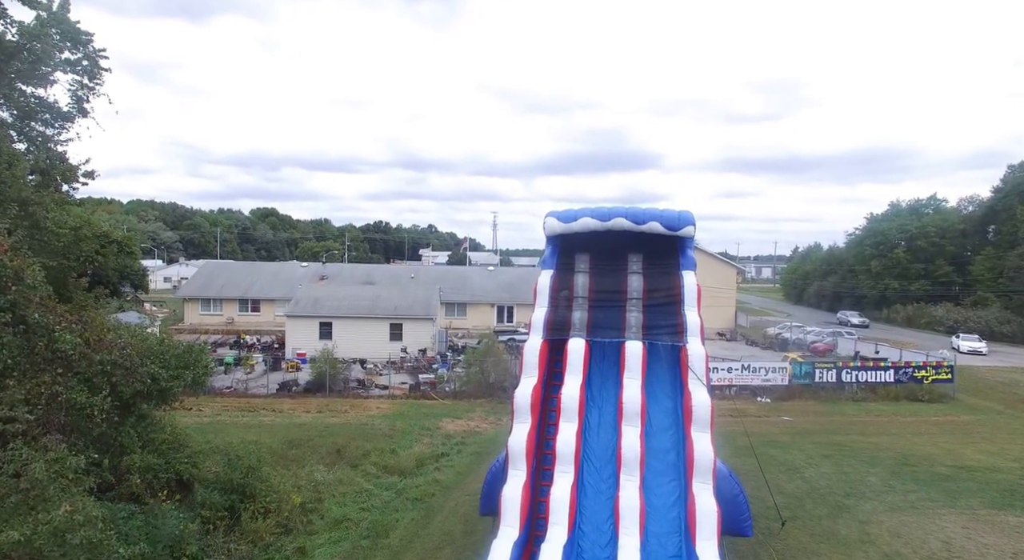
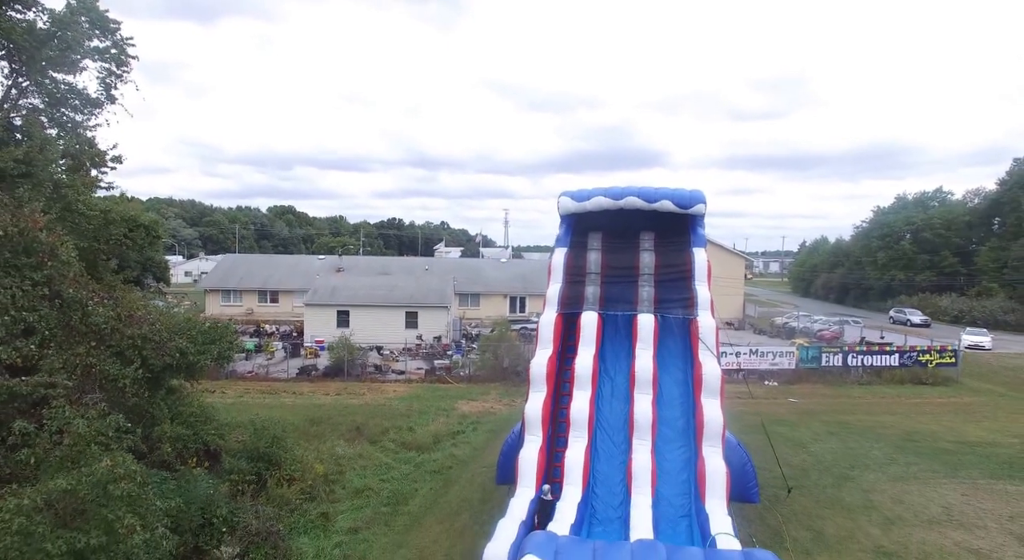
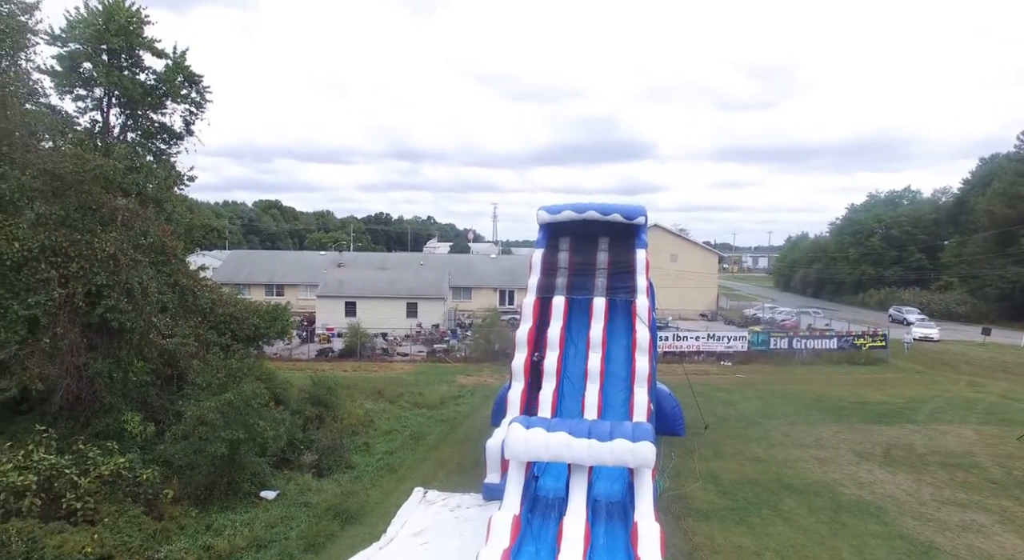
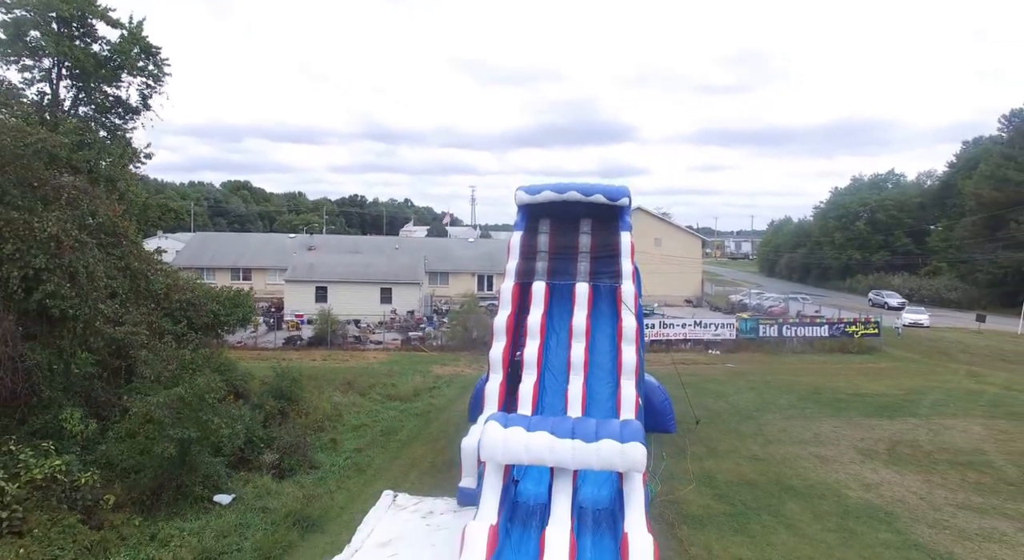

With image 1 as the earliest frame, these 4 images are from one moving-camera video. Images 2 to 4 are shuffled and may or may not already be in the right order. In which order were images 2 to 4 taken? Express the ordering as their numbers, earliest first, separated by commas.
2, 4, 3
